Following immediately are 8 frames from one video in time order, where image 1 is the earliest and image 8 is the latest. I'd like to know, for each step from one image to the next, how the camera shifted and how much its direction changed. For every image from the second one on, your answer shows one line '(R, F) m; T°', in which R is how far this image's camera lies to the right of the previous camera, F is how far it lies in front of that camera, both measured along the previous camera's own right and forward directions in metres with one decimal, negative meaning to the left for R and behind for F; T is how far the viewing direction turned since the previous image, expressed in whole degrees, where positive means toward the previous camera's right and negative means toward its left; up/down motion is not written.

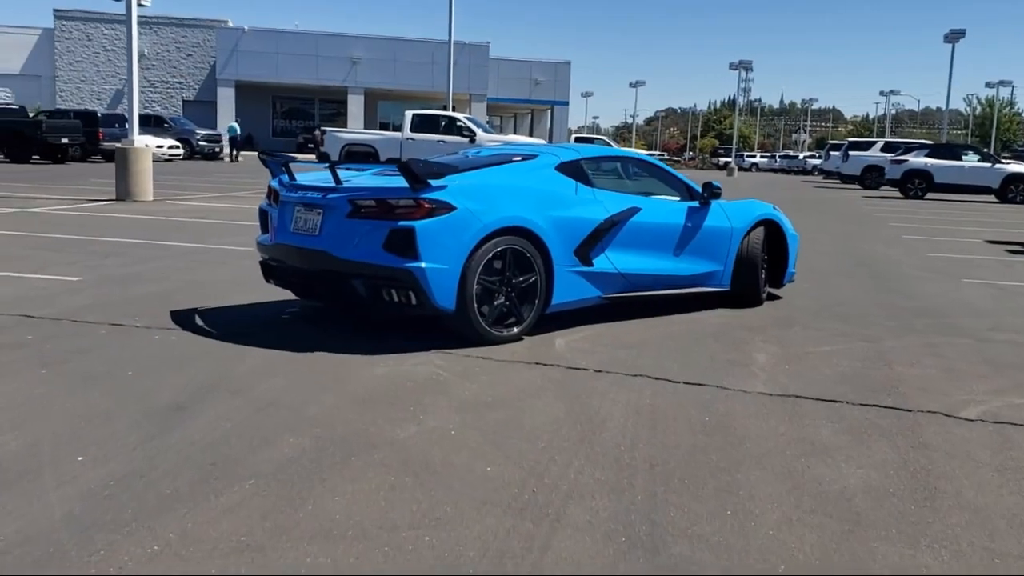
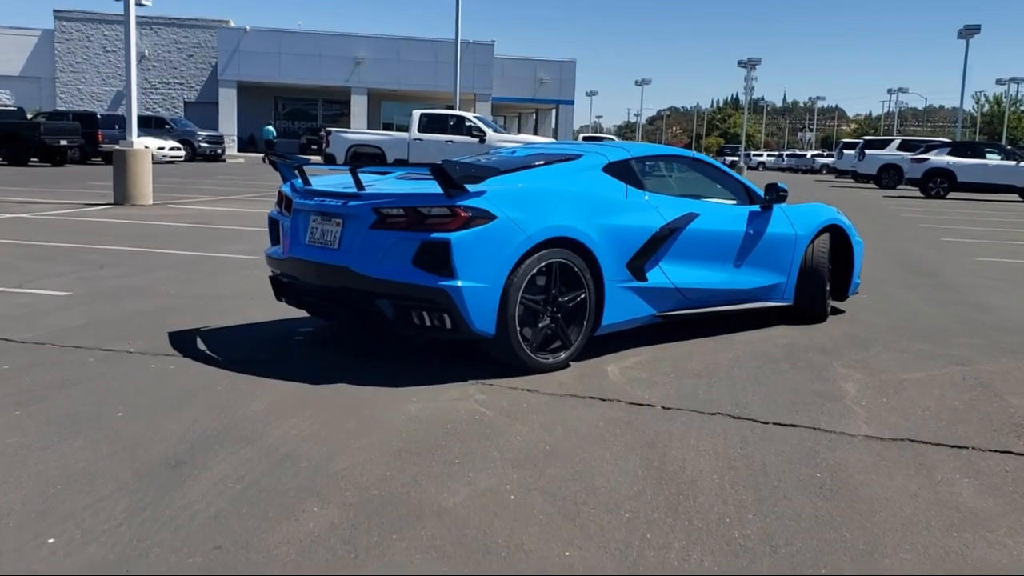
(-0.3, +0.9) m; 0°
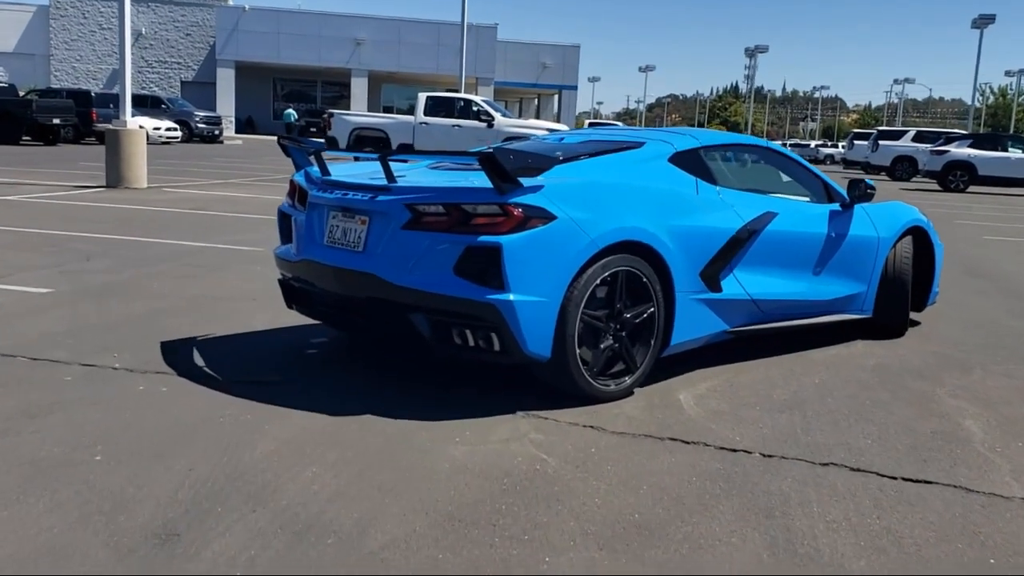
(-0.3, +1.0) m; 0°
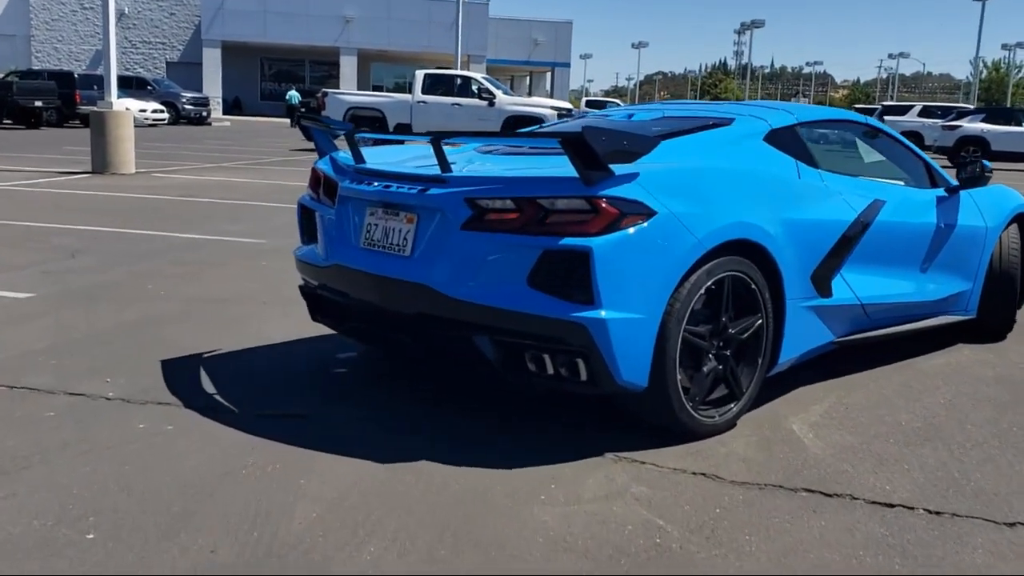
(-0.4, +1.0) m; +1°
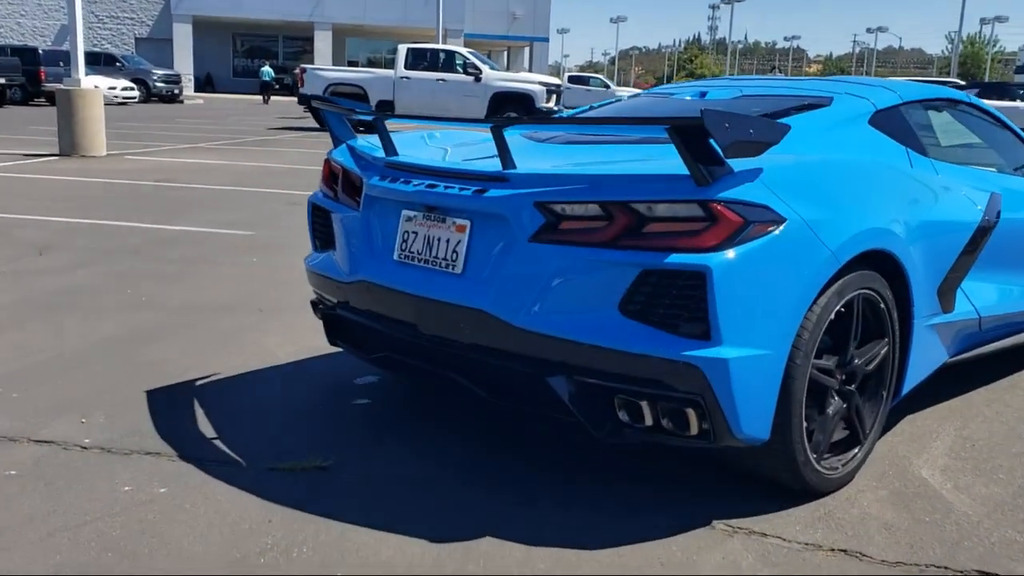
(-0.4, +0.9) m; +1°
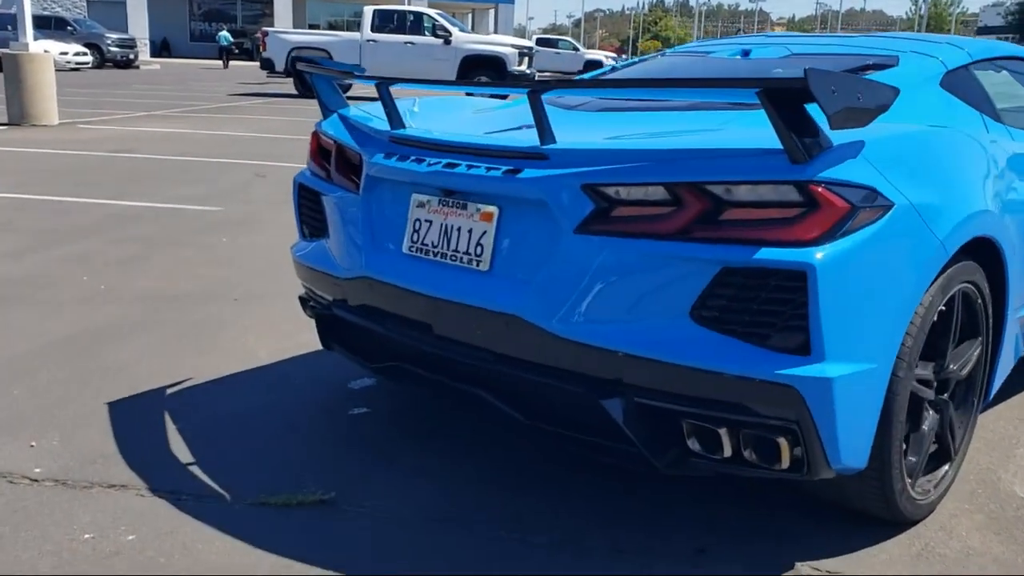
(-0.2, +0.6) m; +2°
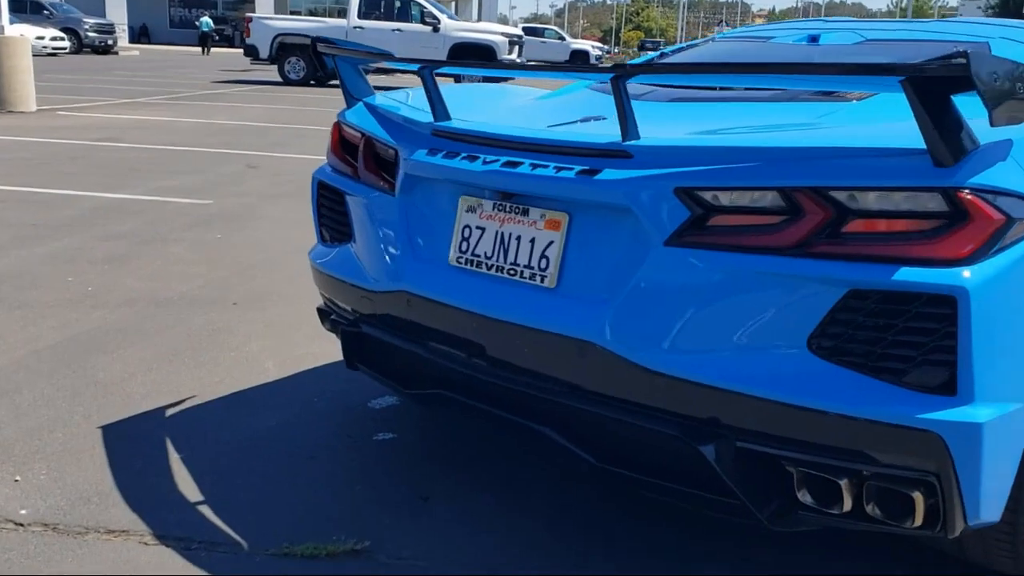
(-0.2, +0.4) m; +1°
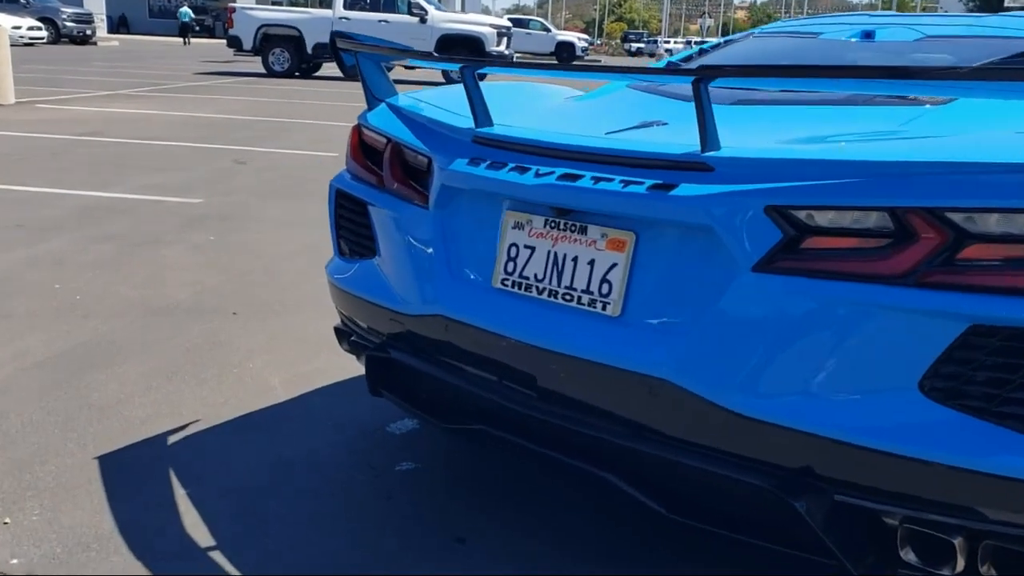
(-0.2, +0.3) m; +1°
